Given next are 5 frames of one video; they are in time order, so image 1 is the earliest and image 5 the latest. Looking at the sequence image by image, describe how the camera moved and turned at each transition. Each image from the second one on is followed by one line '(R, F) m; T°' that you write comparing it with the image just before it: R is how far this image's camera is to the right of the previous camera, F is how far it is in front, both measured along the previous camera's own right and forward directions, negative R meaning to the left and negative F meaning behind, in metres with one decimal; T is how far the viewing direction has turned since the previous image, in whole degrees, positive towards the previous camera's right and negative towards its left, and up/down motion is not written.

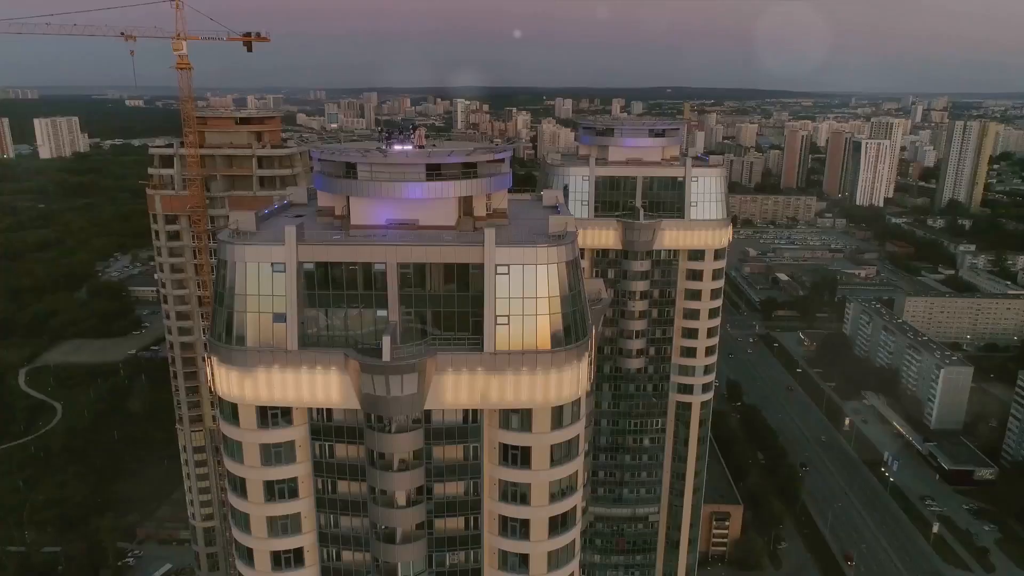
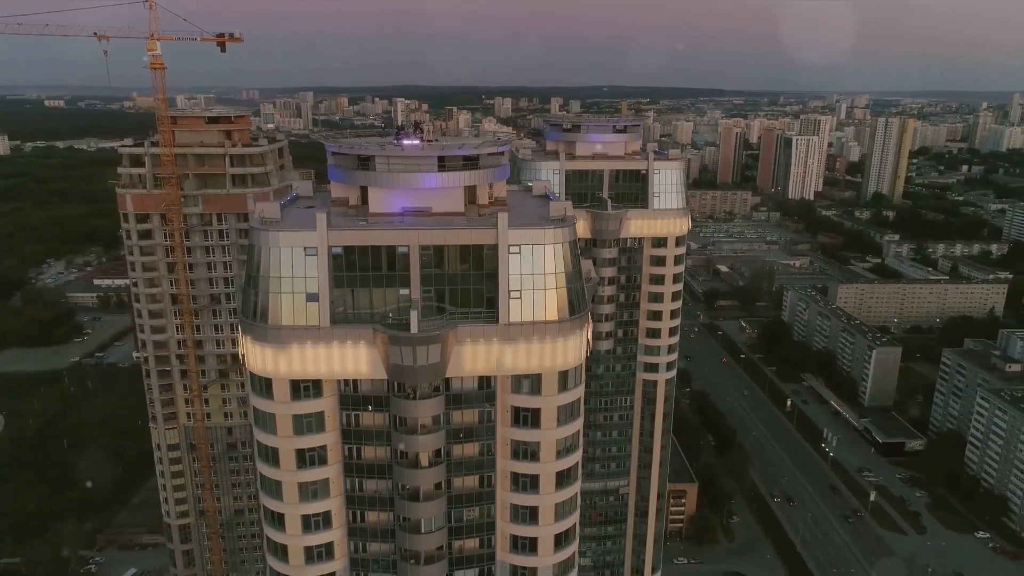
(-1.1, -1.2) m; +5°
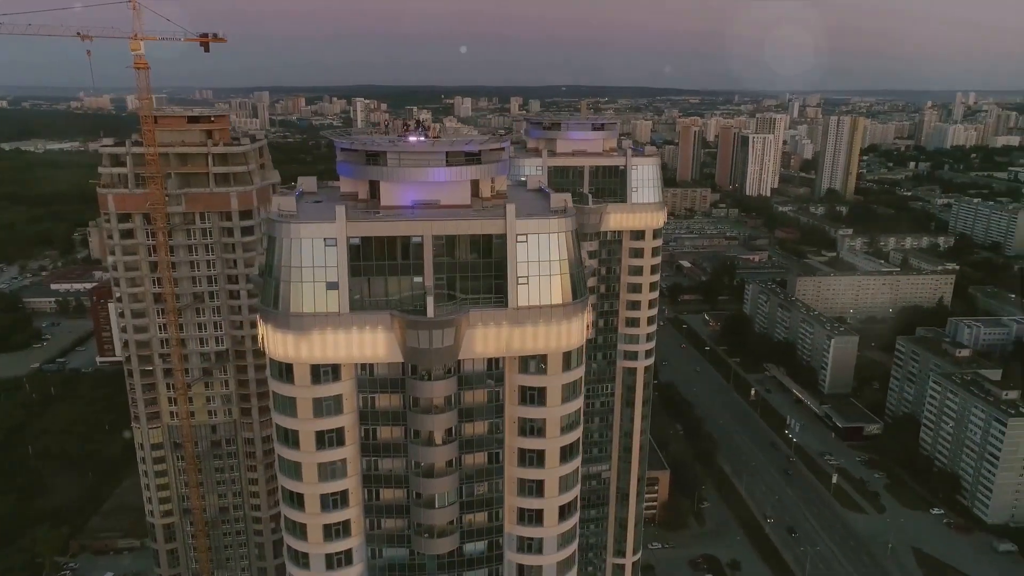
(-0.8, -0.8) m; +3°
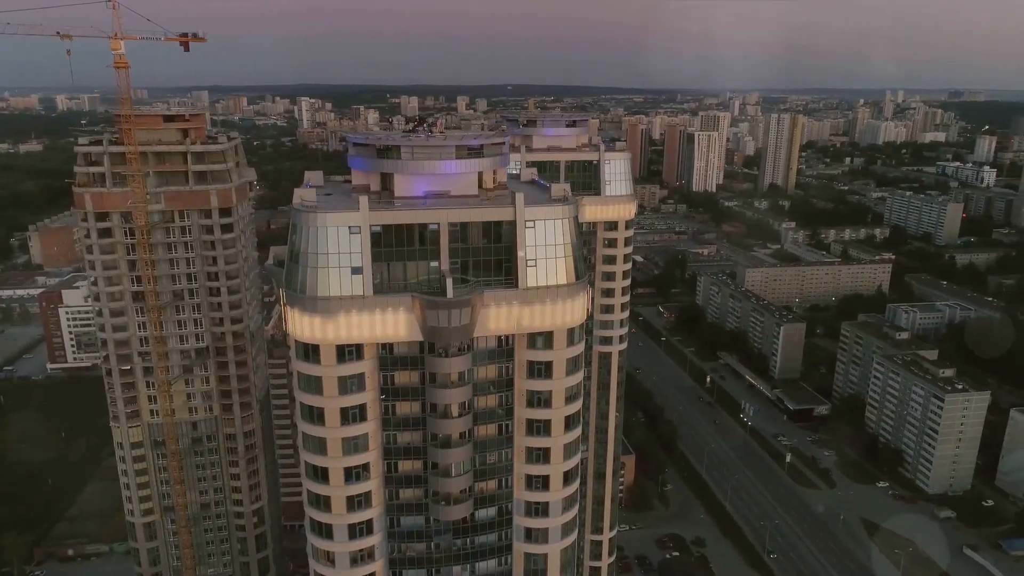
(-1.1, -1.1) m; +4°
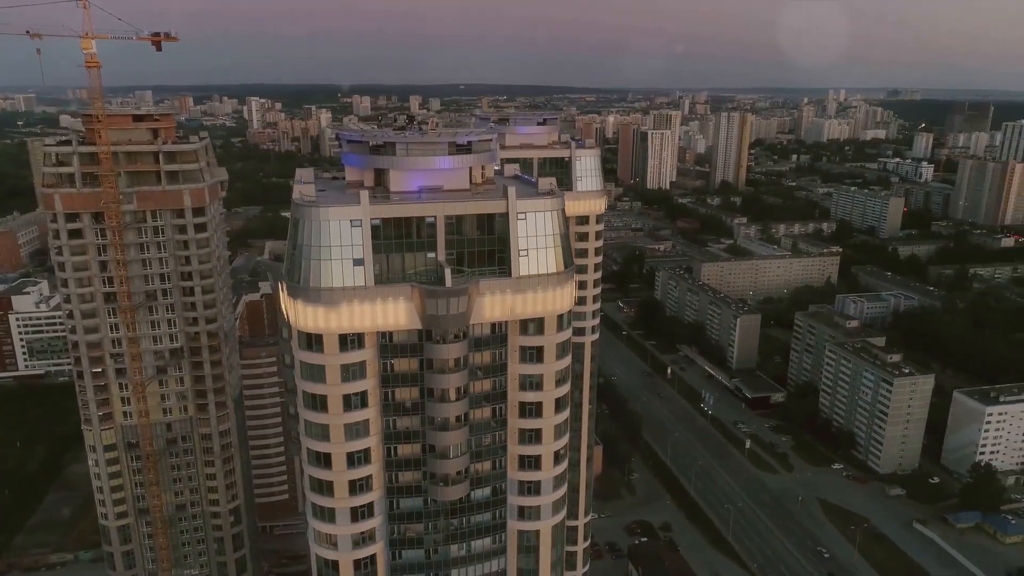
(-0.7, -0.7) m; +4°
